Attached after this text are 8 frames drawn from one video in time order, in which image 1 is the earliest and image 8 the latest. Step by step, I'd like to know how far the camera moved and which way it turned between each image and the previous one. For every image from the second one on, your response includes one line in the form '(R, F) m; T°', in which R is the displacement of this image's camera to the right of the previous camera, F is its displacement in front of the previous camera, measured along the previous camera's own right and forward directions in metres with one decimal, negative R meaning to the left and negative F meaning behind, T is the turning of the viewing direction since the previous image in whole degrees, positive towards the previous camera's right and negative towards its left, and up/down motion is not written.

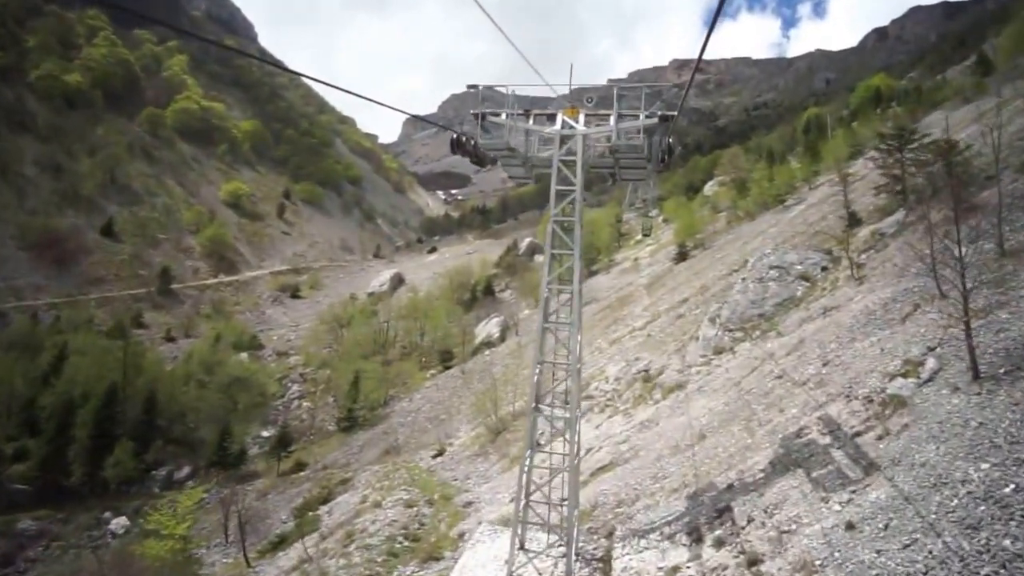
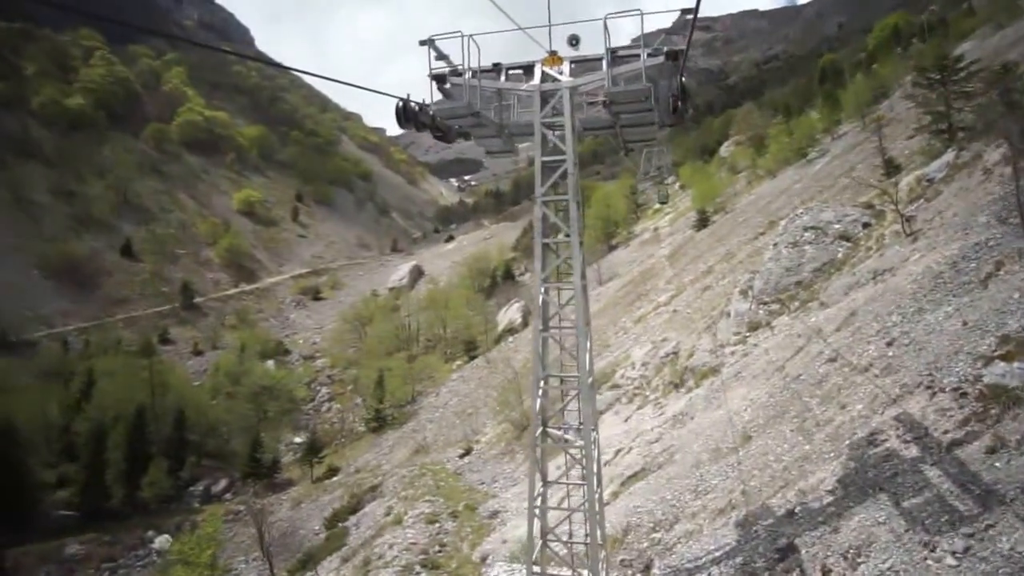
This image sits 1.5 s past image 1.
(+0.3, +1.7) m; -1°
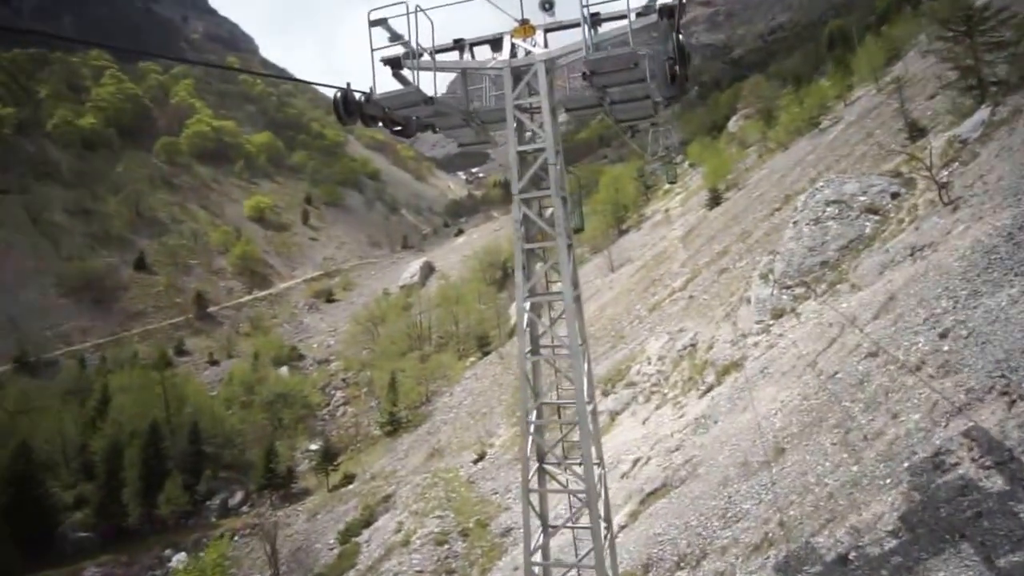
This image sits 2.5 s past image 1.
(+0.2, +1.3) m; -1°
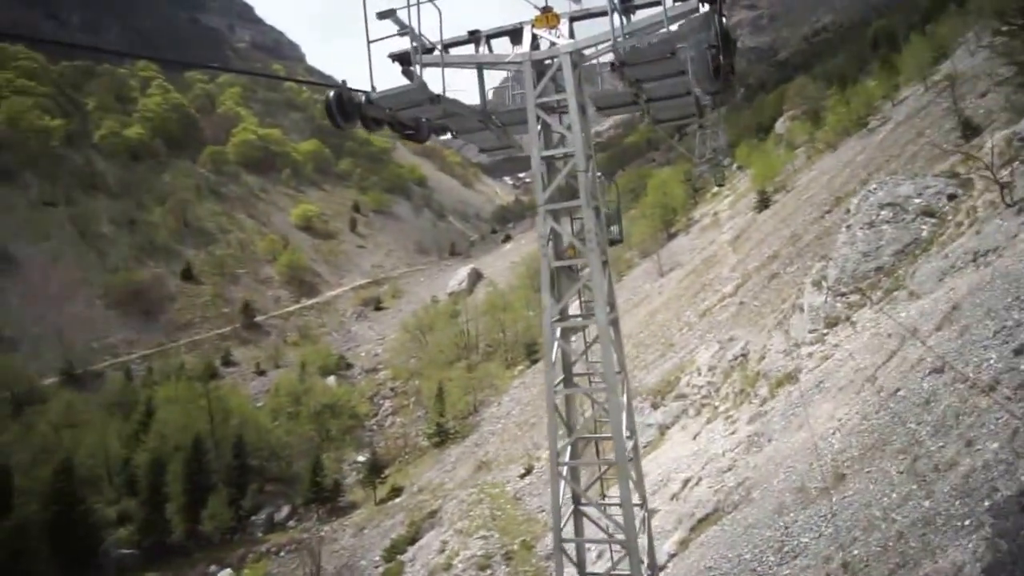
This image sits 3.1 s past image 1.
(+0.1, +0.5) m; -3°
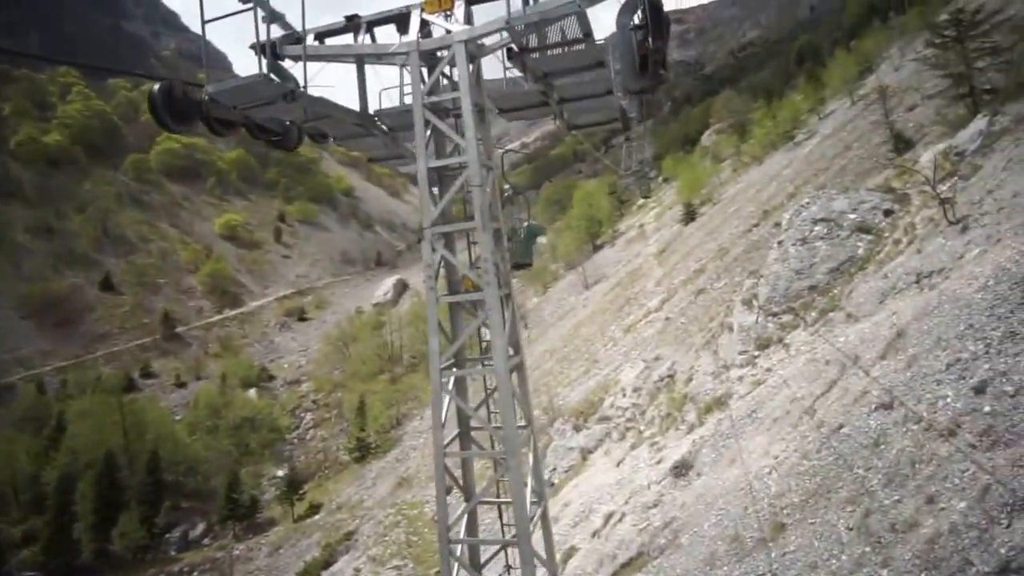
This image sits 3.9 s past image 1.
(+0.2, +1.0) m; +4°
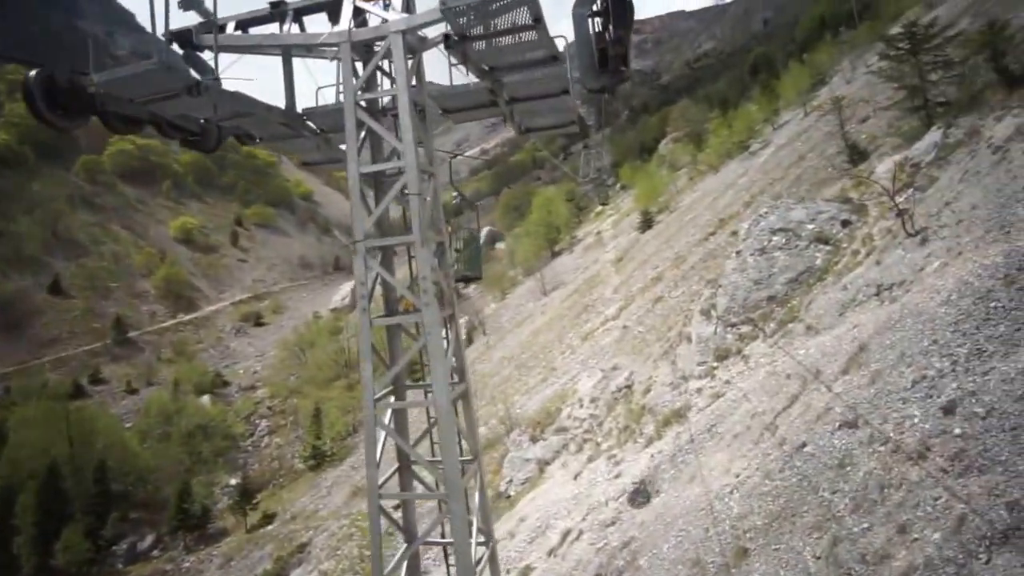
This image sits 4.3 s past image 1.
(+0.1, +0.4) m; +2°
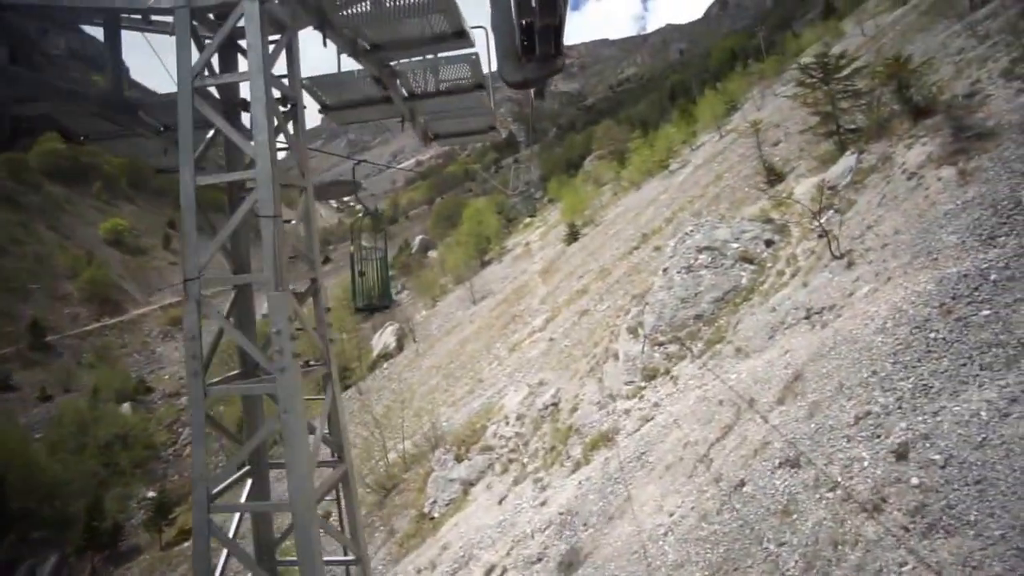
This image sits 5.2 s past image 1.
(+0.1, +0.7) m; +4°
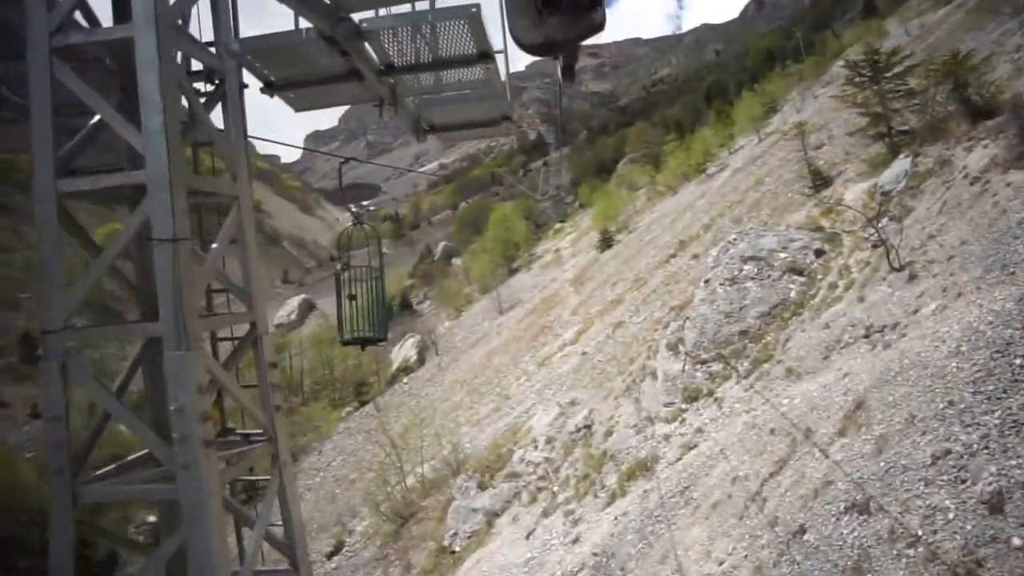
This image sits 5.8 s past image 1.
(0.0, +0.8) m; -1°
